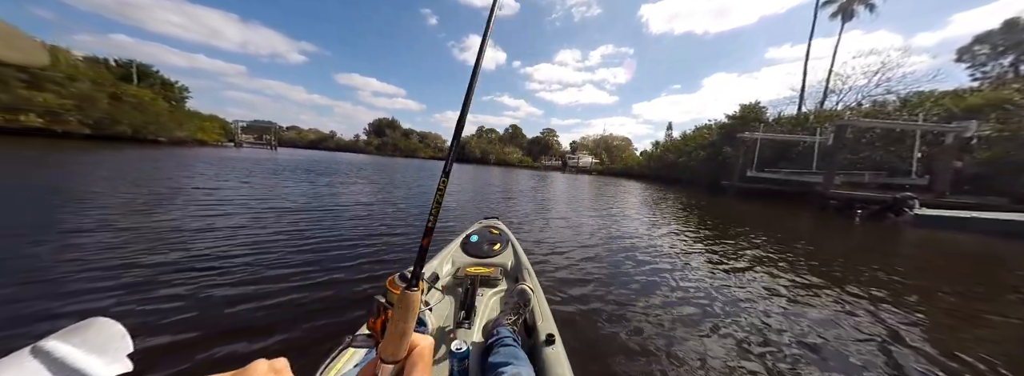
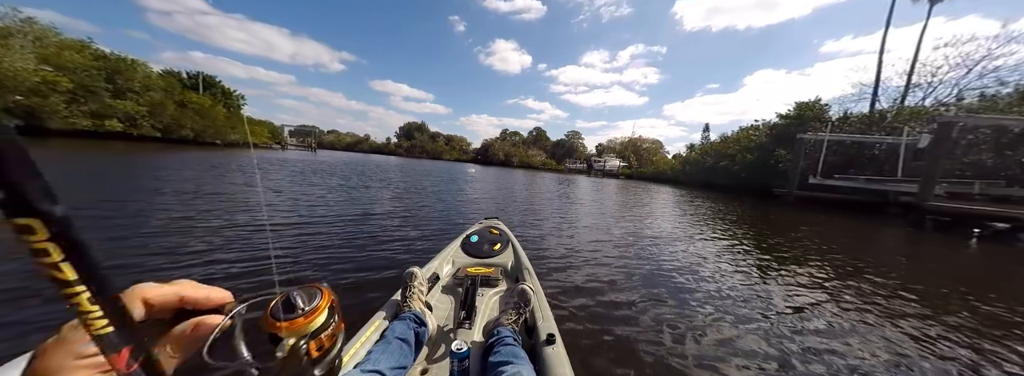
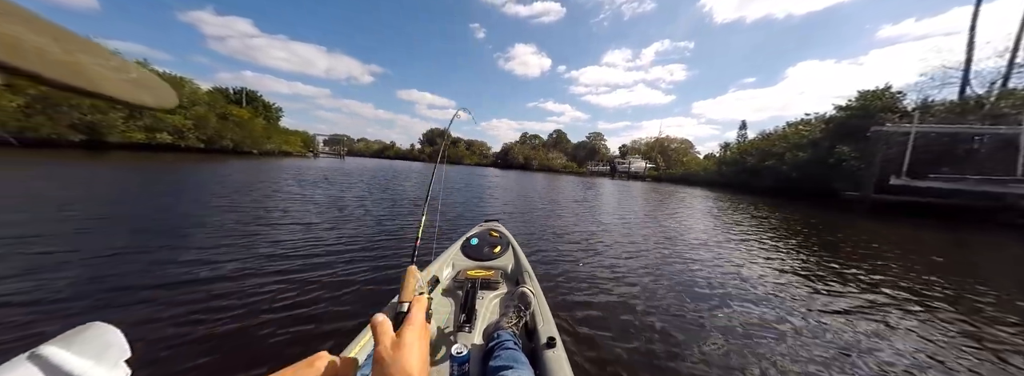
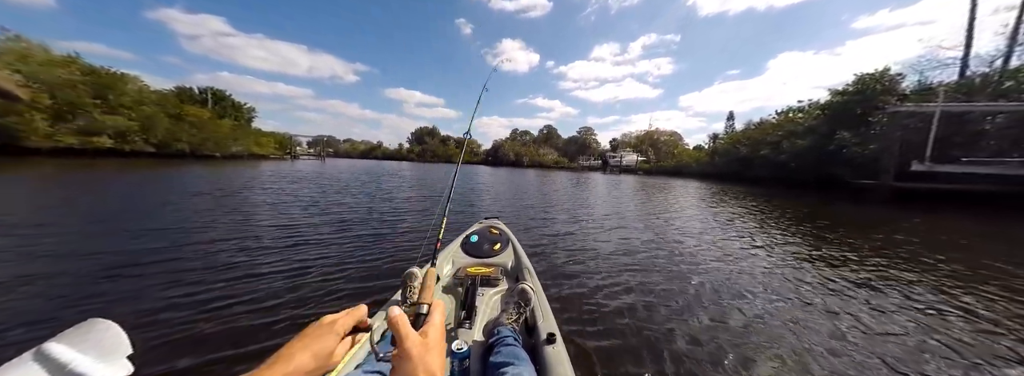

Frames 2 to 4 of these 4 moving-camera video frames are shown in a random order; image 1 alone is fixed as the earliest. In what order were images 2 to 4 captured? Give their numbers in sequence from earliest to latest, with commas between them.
2, 3, 4
